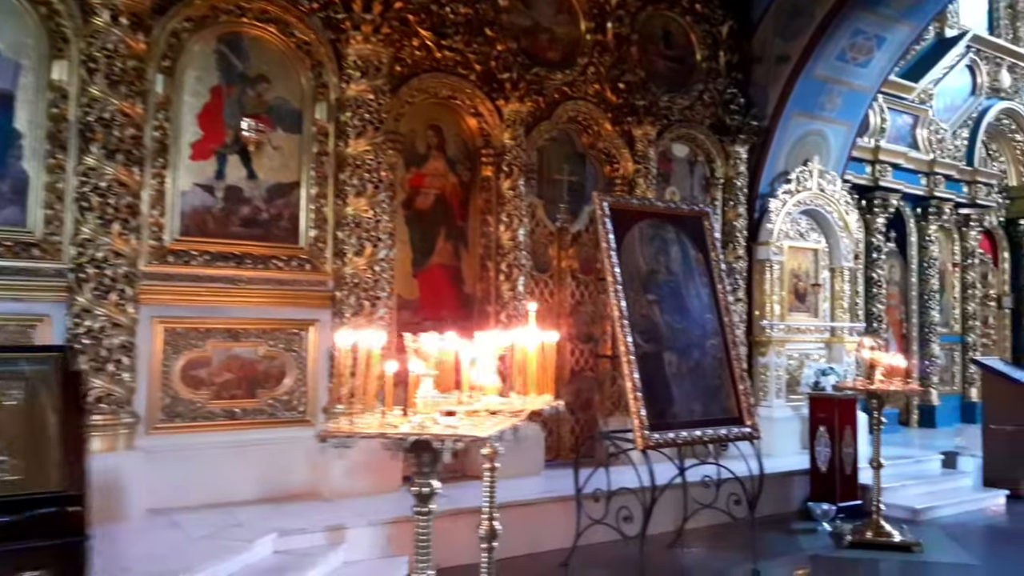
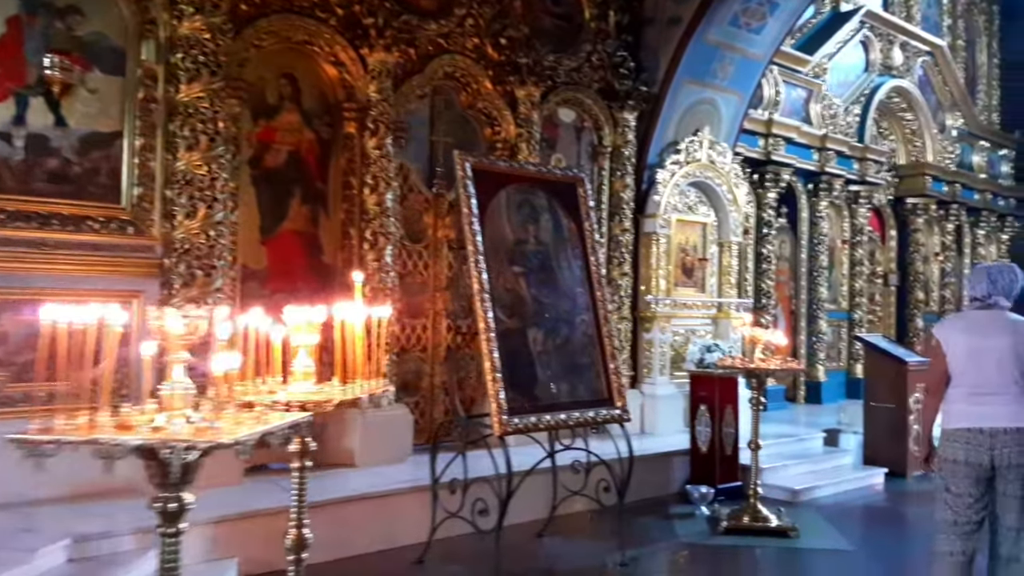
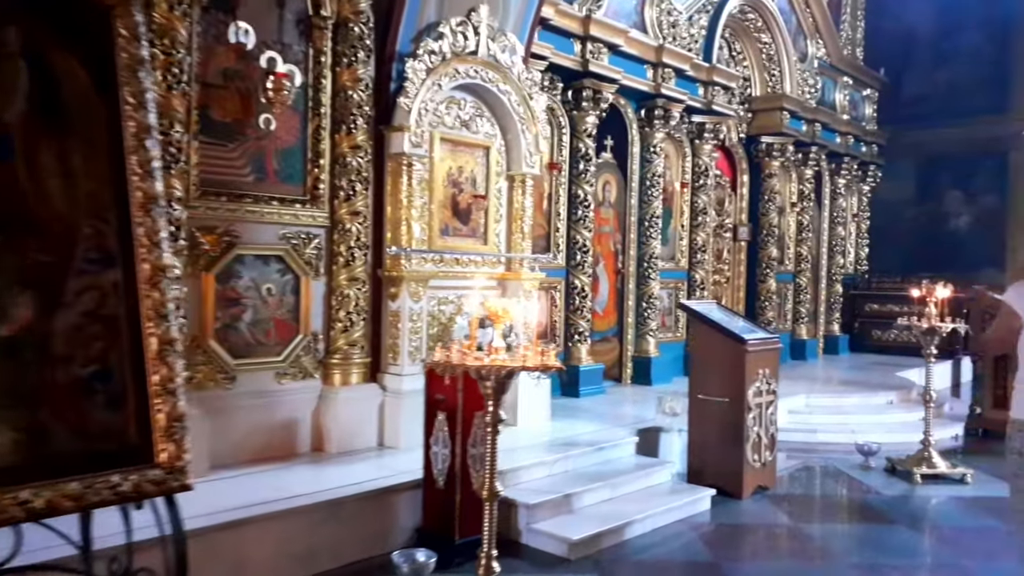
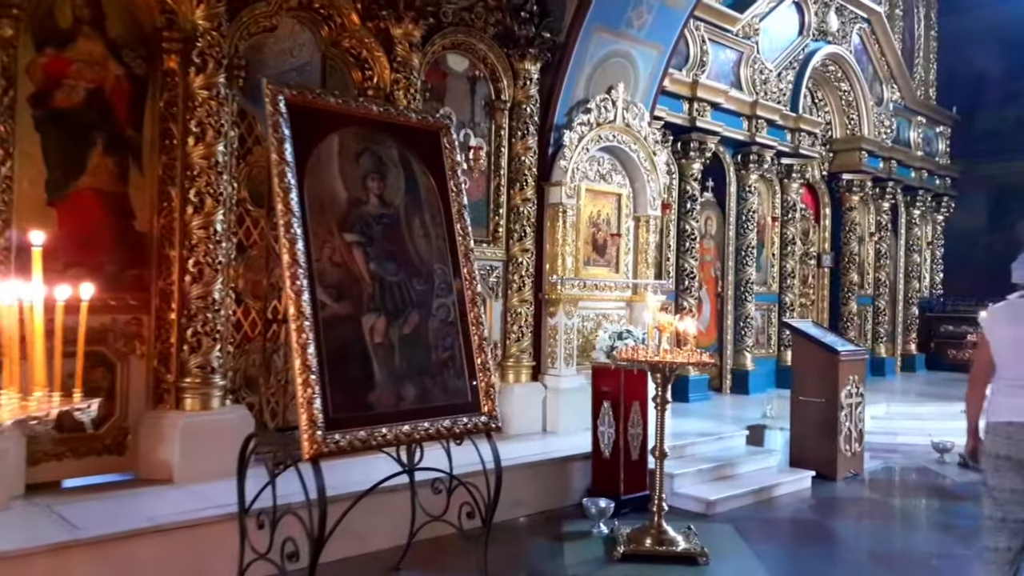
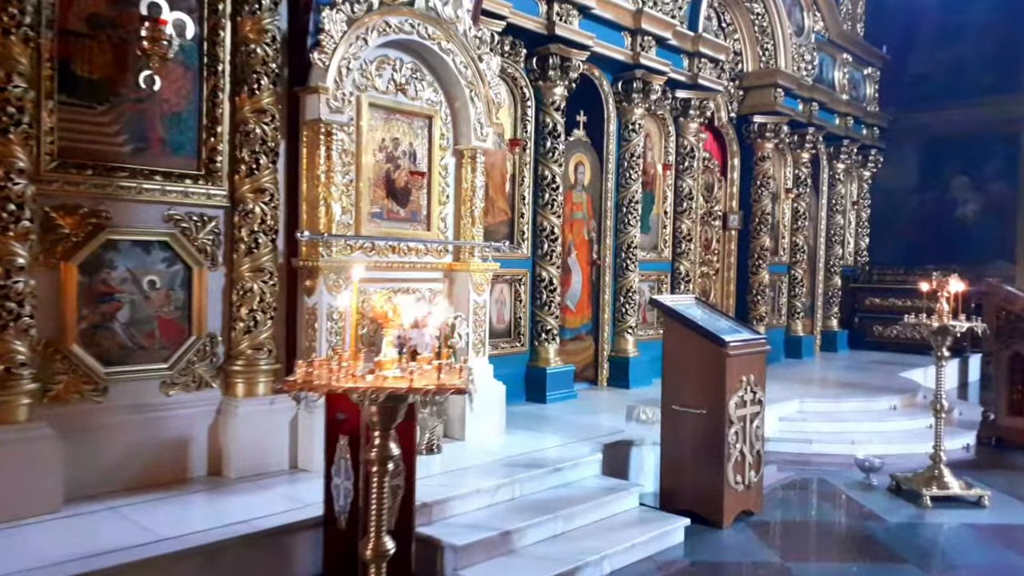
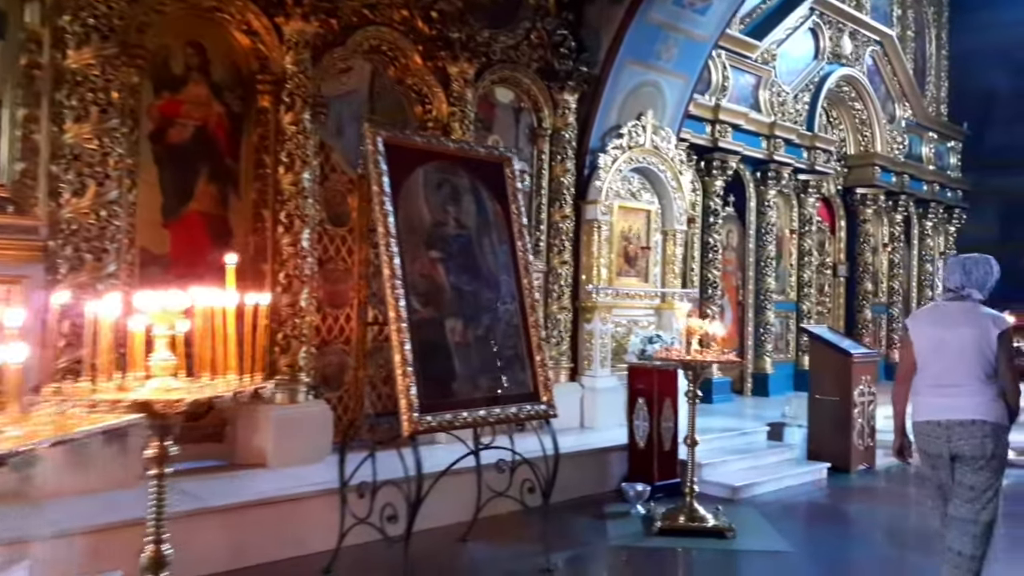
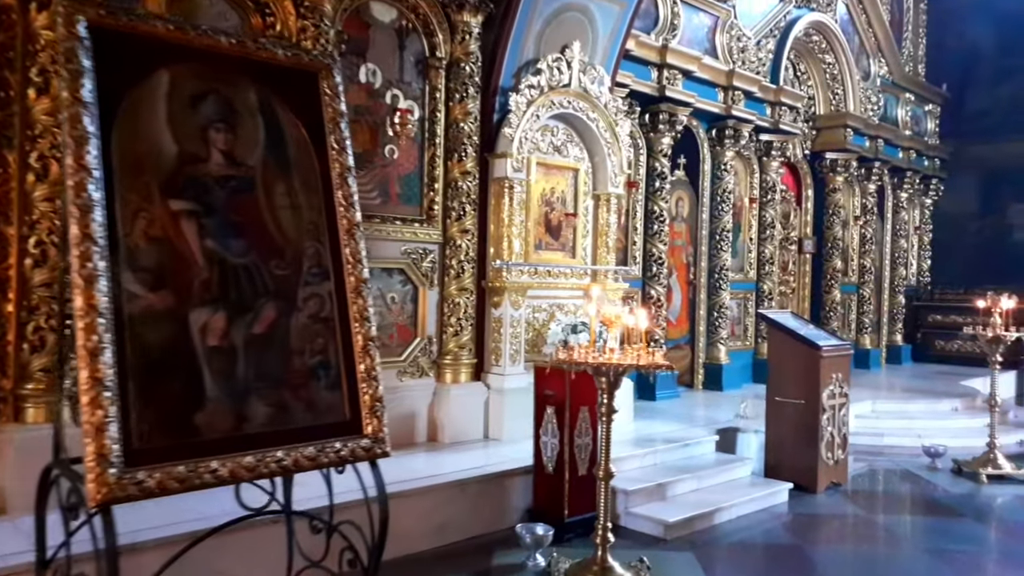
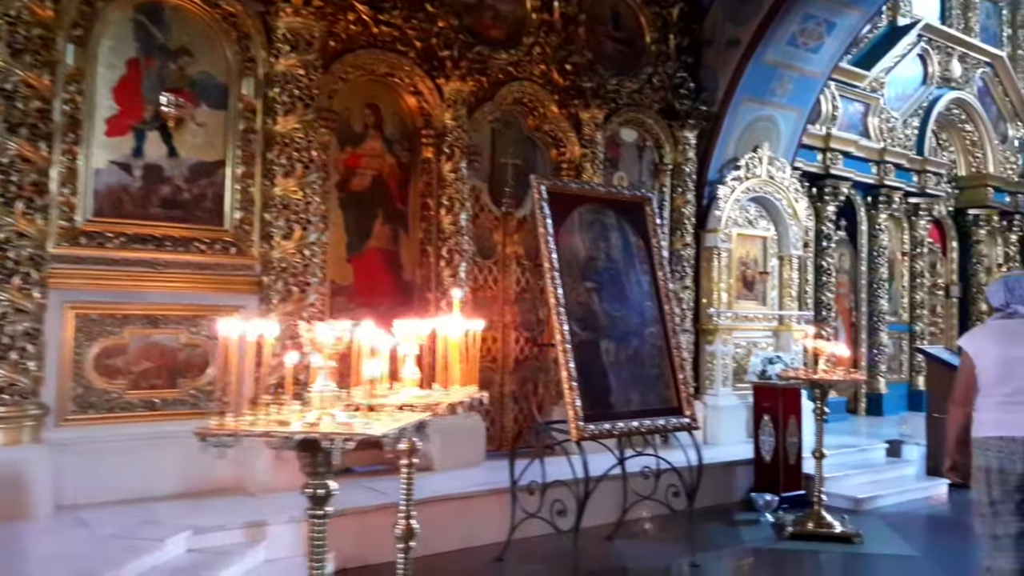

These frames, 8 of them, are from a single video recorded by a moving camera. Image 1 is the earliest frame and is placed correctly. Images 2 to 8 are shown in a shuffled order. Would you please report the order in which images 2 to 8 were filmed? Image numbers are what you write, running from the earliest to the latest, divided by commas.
8, 2, 6, 4, 7, 3, 5
